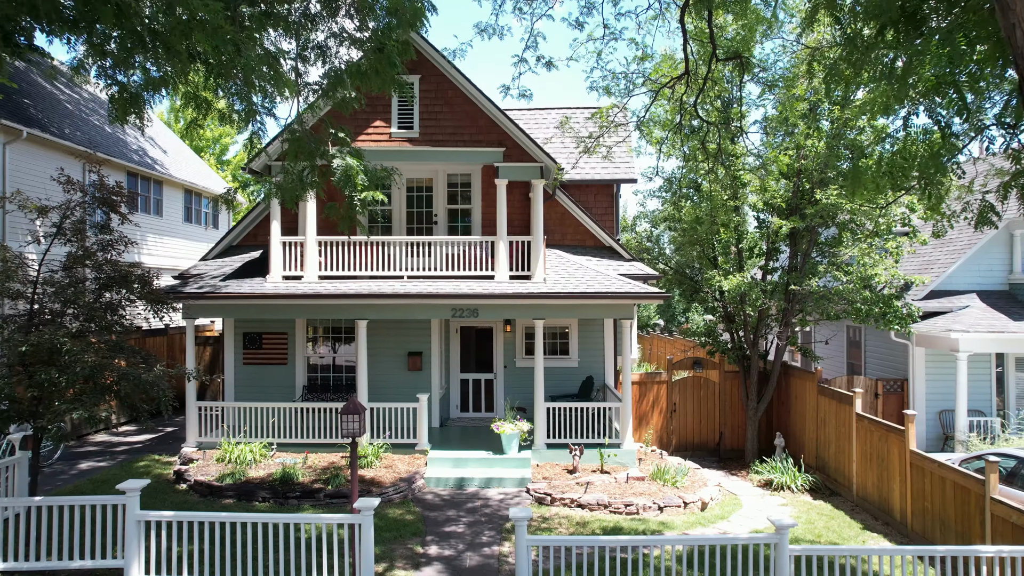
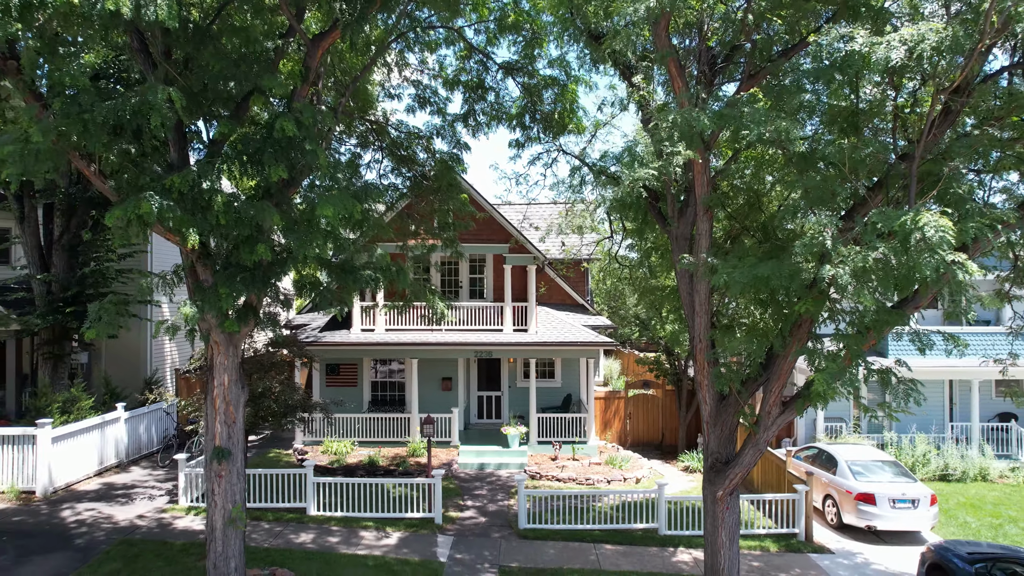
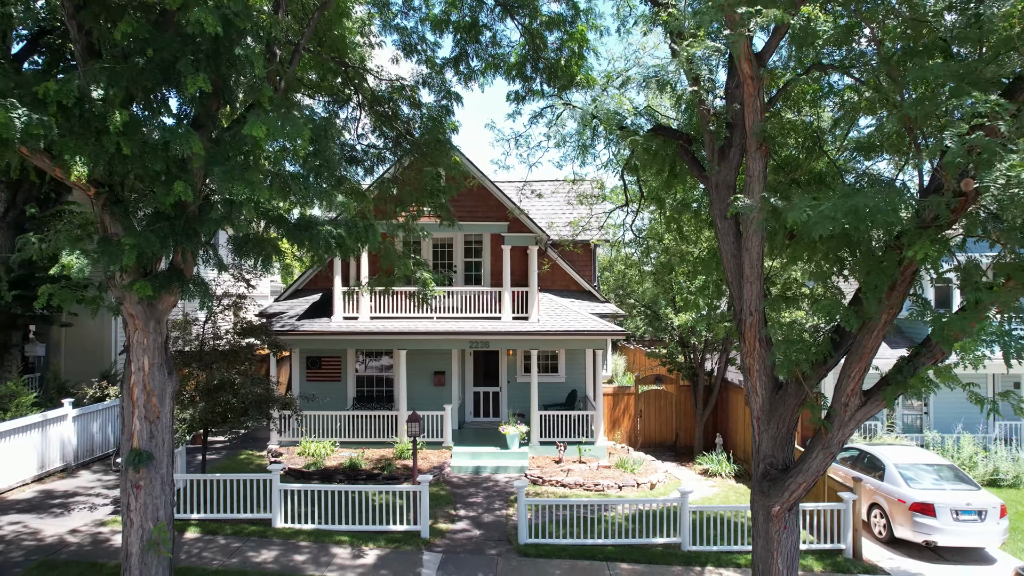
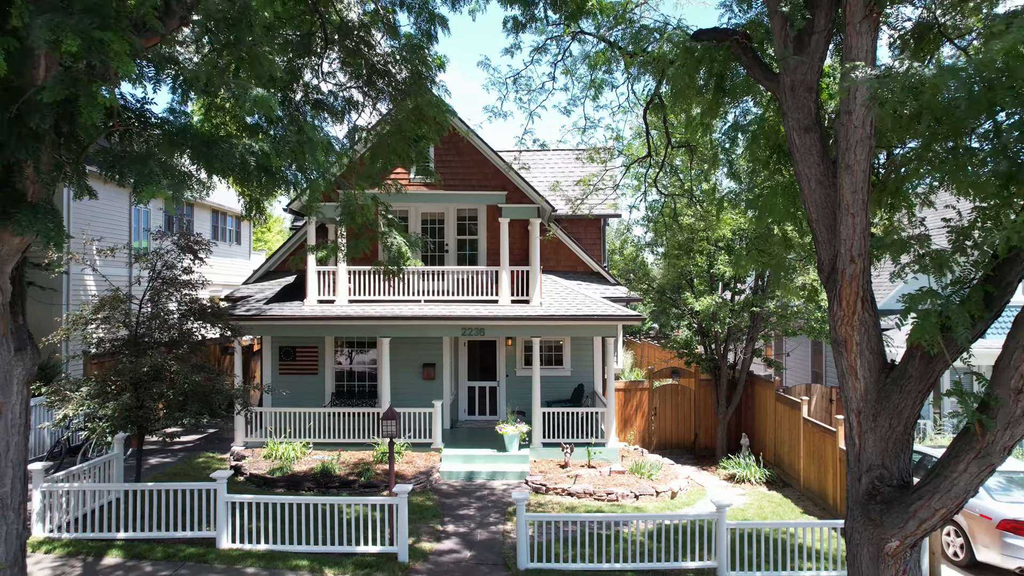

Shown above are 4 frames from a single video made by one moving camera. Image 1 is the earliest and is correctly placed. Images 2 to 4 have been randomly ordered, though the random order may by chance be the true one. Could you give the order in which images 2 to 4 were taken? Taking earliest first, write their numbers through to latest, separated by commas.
4, 3, 2
